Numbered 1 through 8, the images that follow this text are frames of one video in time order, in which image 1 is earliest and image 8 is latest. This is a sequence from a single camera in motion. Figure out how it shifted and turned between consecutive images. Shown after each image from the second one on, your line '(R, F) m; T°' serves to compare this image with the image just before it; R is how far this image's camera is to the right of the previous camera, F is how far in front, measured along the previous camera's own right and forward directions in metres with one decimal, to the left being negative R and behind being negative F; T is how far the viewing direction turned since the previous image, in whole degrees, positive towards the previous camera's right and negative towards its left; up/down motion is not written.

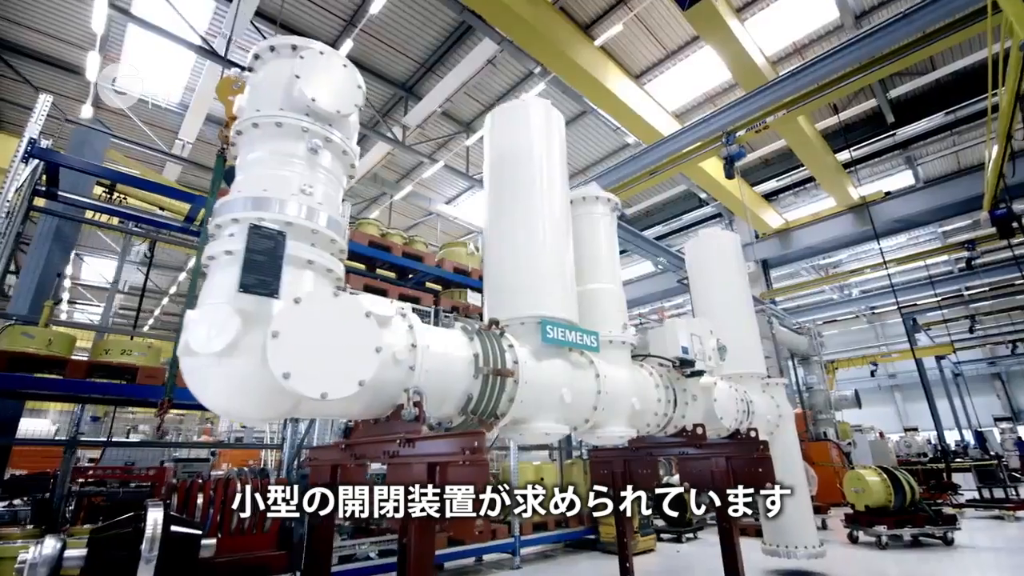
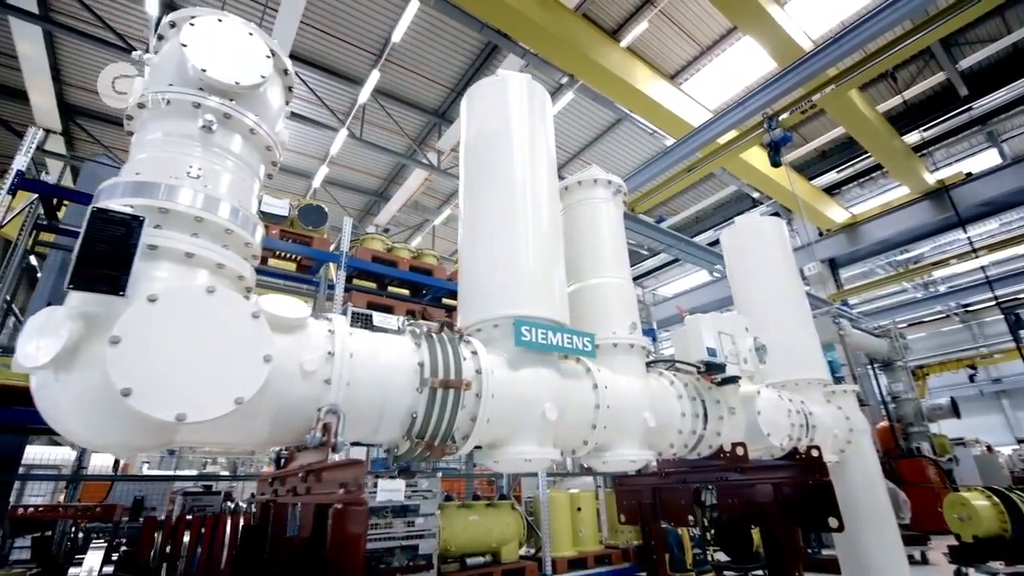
(+0.3, +0.4) m; -6°
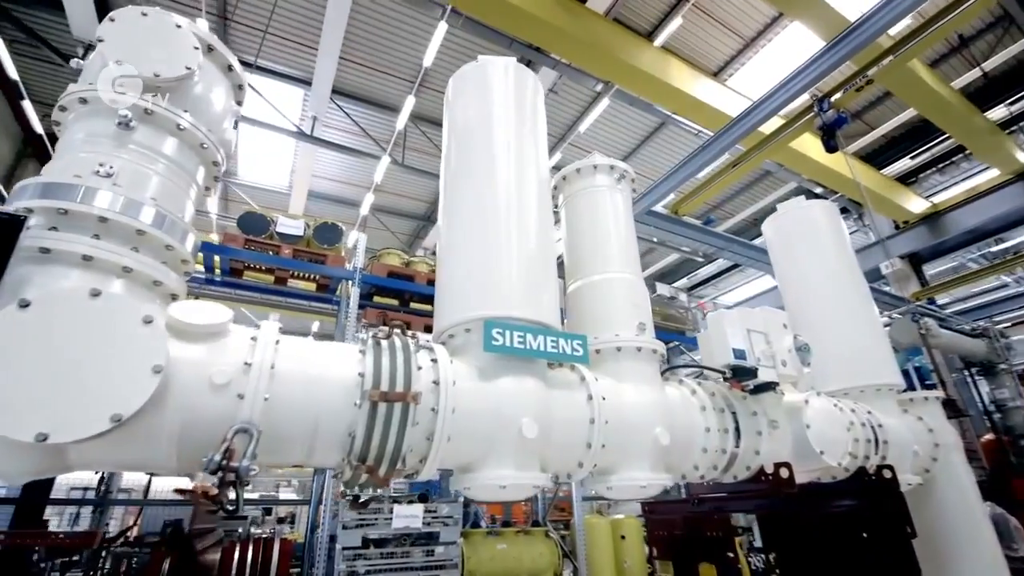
(+0.3, +0.2) m; -7°
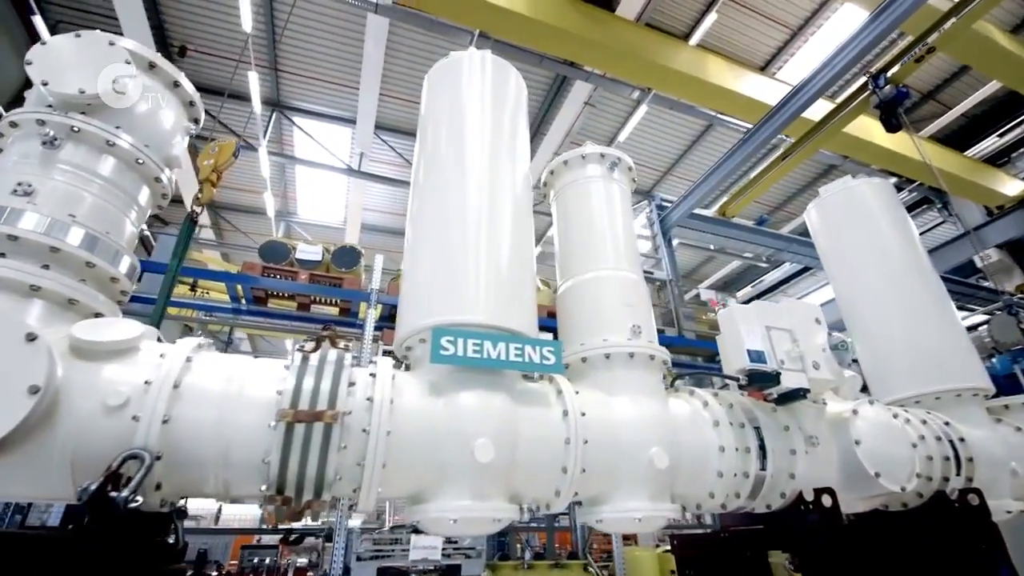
(+0.3, +0.2) m; -7°
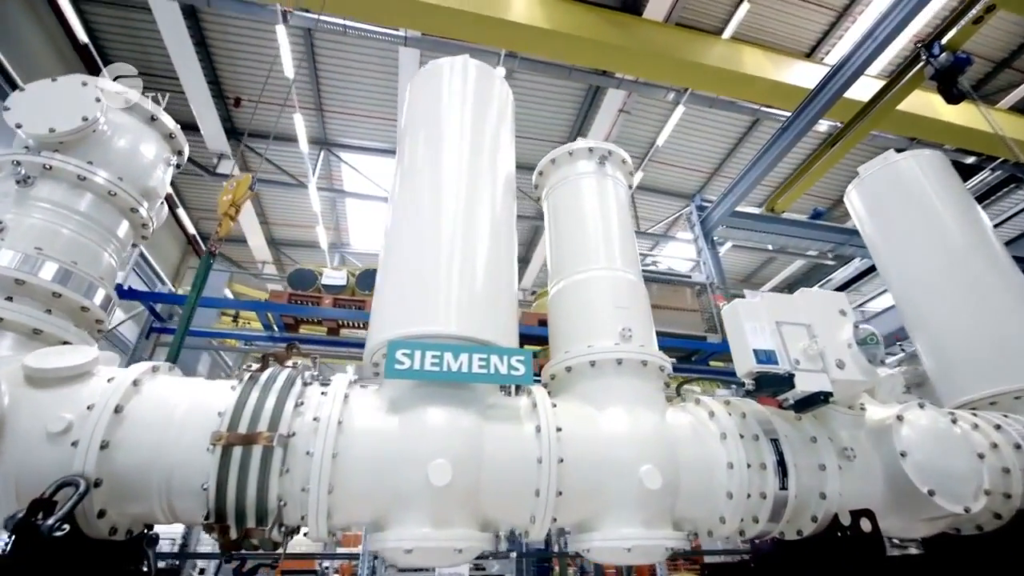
(+0.2, +0.1) m; -7°
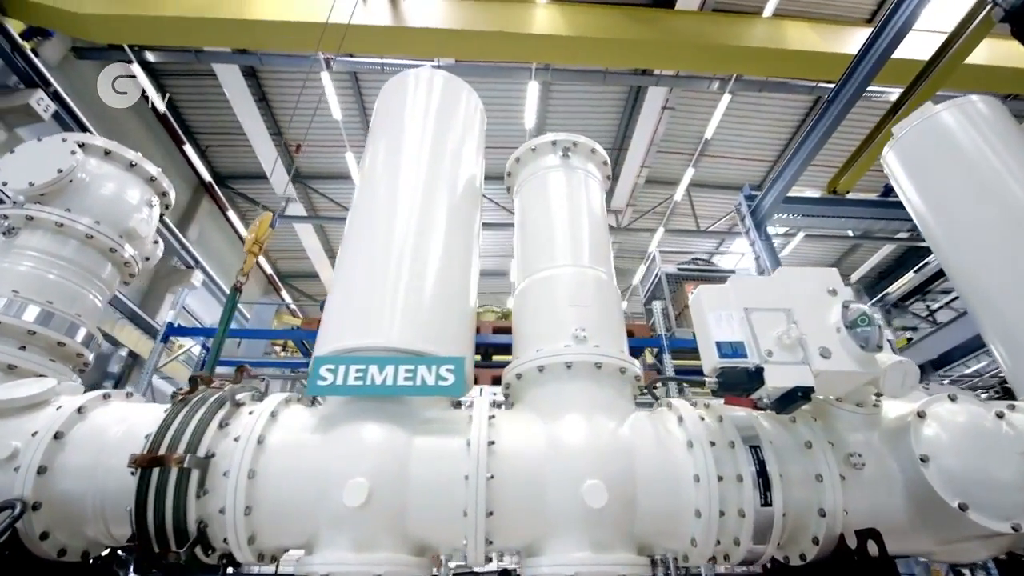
(+0.4, +0.1) m; -8°
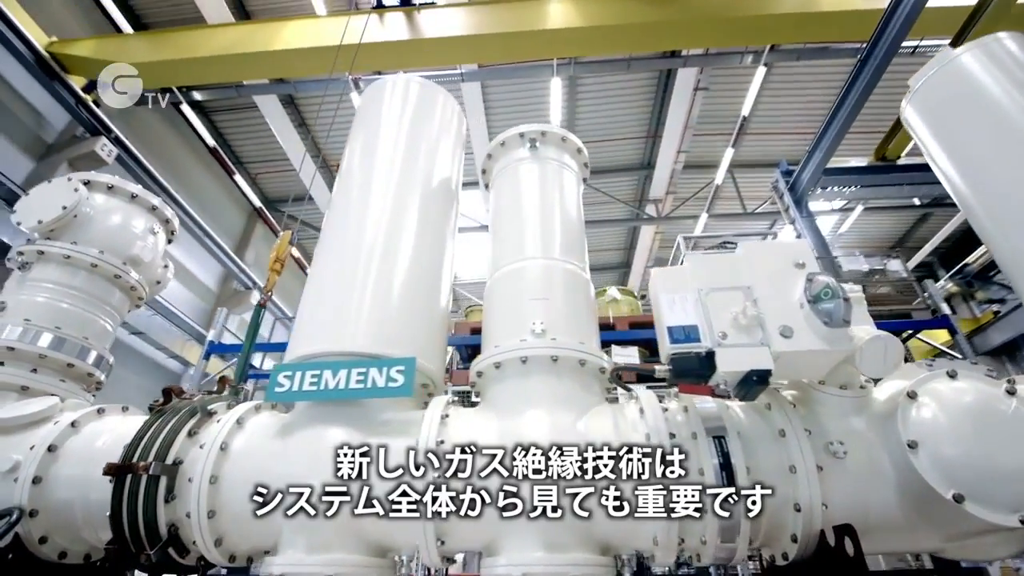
(+0.3, 0.0) m; -6°
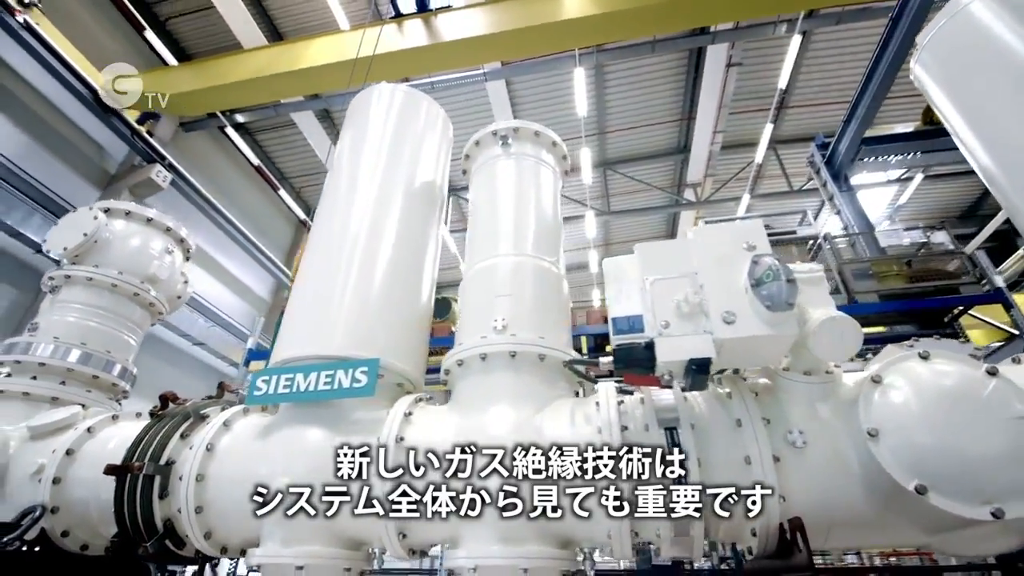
(+0.2, 0.0) m; -6°
